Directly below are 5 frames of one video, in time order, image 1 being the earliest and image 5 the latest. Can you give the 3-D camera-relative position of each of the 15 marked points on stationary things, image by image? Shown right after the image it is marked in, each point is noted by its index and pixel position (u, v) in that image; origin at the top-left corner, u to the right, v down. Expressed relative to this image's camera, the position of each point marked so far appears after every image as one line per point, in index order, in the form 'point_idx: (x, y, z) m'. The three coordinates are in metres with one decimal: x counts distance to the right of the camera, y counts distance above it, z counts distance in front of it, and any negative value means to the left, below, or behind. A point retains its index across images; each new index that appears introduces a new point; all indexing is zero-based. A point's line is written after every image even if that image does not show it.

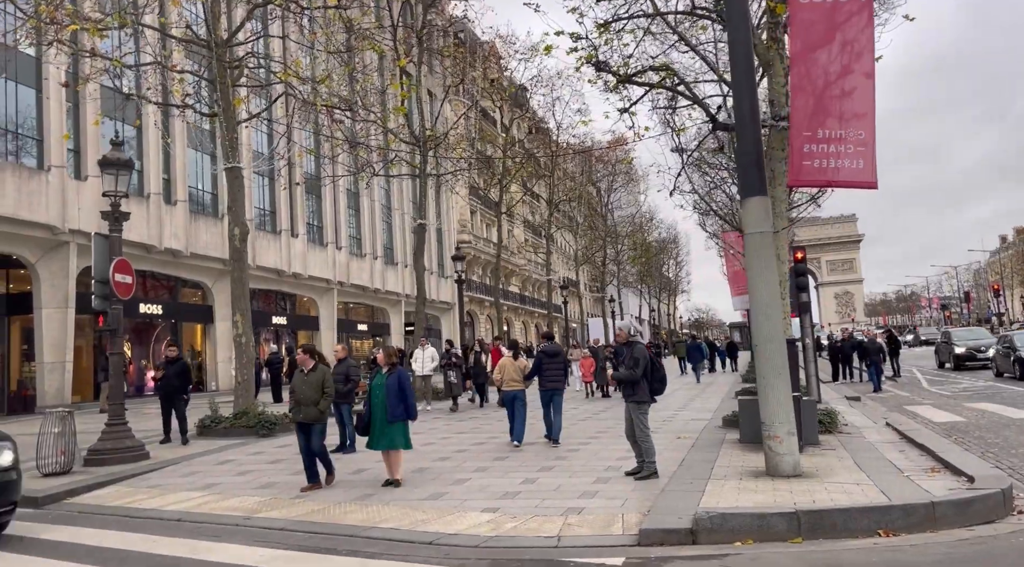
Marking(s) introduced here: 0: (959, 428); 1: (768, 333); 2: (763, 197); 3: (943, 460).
0: (+6.9, -2.3, +12.0) m
1: (+2.7, -0.5, +8.0) m
2: (+2.7, +0.9, +8.2) m
3: (+4.8, -2.0, +8.6) m
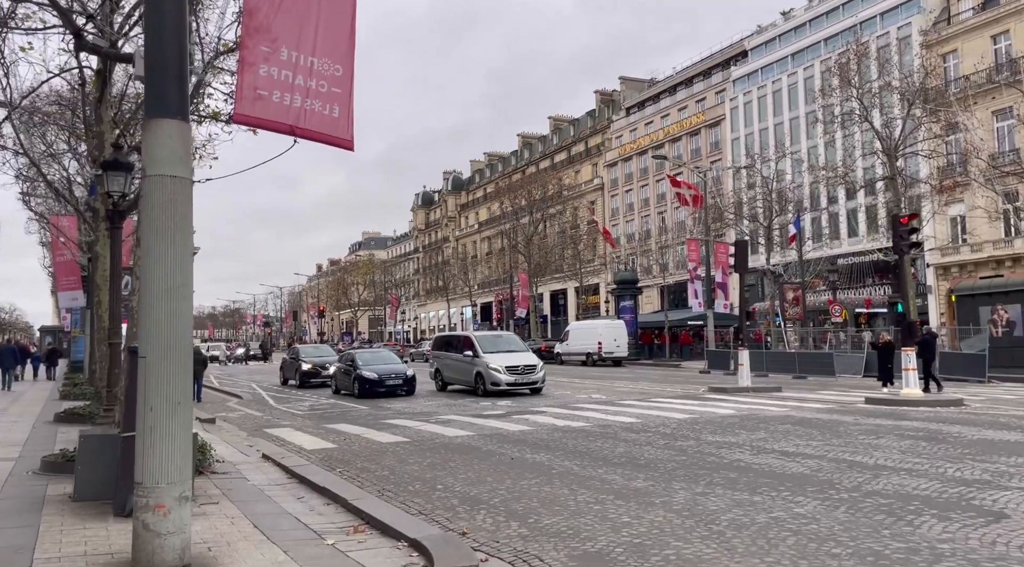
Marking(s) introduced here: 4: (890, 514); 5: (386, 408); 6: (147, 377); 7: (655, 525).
0: (-2.4, -2.4, +10.7) m
1: (-2.2, -0.4, +5.0) m
2: (-2.2, +1.1, +5.2) m
3: (-1.4, -2.0, +6.9) m
4: (+3.2, -1.9, +6.5) m
5: (-3.1, -3.1, +18.8) m
6: (-2.4, -0.6, +5.0) m
7: (+1.2, -2.0, +6.3) m
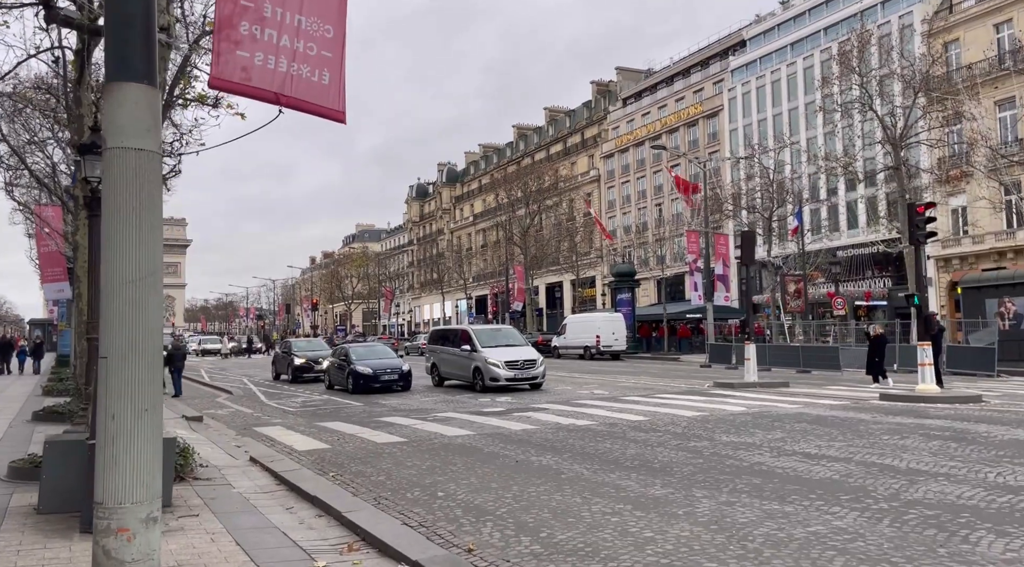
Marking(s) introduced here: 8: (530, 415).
0: (-2.4, -2.3, +10.1) m
1: (-2.1, -0.3, +4.3) m
2: (-2.1, +1.2, +4.5) m
3: (-1.3, -2.0, +6.2) m
4: (+3.3, -1.9, +5.9) m
5: (-3.1, -2.9, +18.2) m
6: (-2.3, -0.5, +4.3) m
7: (+1.3, -1.9, +5.7) m
8: (+0.4, -2.5, +14.9) m
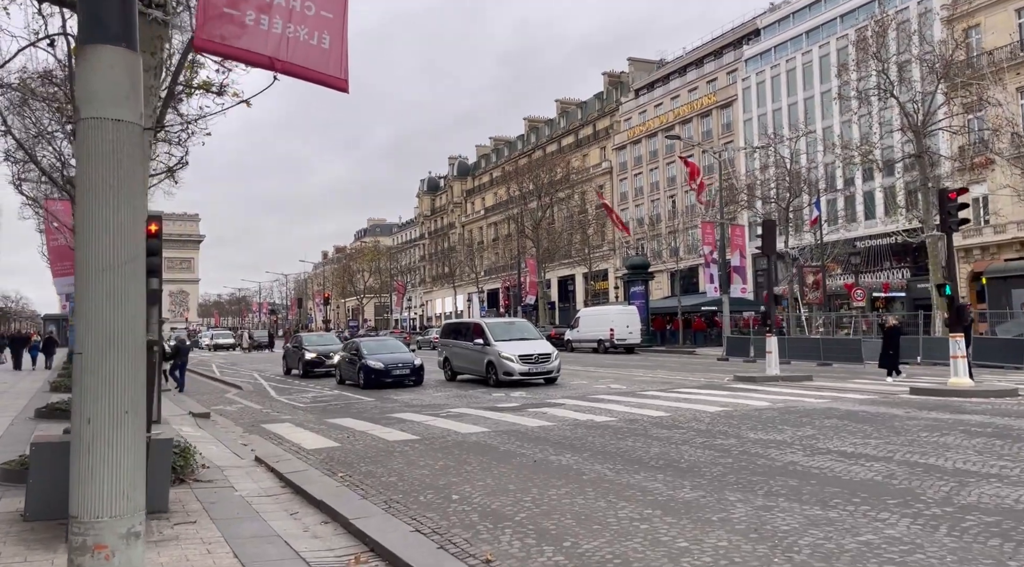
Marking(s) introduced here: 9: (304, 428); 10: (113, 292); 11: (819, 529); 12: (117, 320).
0: (-2.2, -2.2, +9.6) m
1: (-2.0, -0.3, +3.9) m
2: (-2.0, +1.2, +4.1) m
3: (-1.1, -1.9, +5.7) m
4: (+3.4, -1.8, +5.3) m
5: (-2.7, -2.7, +17.8) m
6: (-2.1, -0.5, +3.8) m
7: (+1.4, -1.8, +5.2) m
8: (+0.7, -2.4, +14.4) m
9: (-3.6, -2.5, +13.3) m
10: (-2.0, 0.0, +3.9) m
11: (+2.3, -1.8, +5.7) m
12: (-2.0, -0.2, +3.9) m
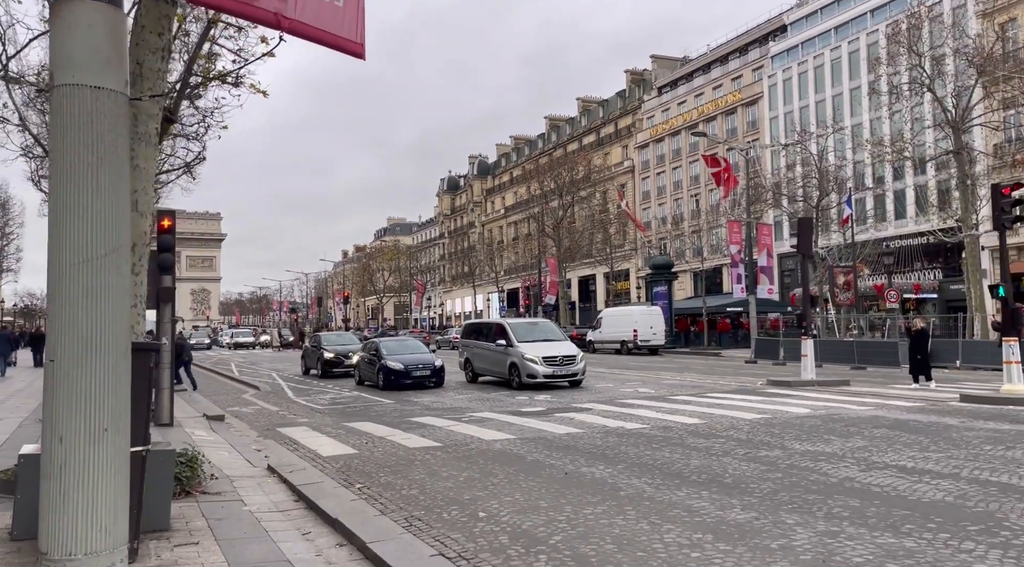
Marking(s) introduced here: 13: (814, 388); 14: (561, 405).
0: (-1.8, -2.2, +9.1) m
1: (-1.8, -0.2, +3.3) m
2: (-1.8, +1.3, +3.5) m
3: (-0.9, -1.9, +5.1) m
4: (+3.6, -1.8, +4.6) m
5: (-2.2, -2.7, +17.2) m
6: (-1.9, -0.5, +3.3) m
7: (+1.6, -1.8, +4.6) m
8: (+1.1, -2.4, +13.8) m
9: (-3.2, -2.5, +12.7) m
10: (-1.8, 0.0, +3.3) m
11: (+2.5, -1.8, +5.0) m
12: (-1.8, -0.2, +3.3) m
13: (+6.6, -2.3, +16.9) m
14: (+1.0, -2.5, +15.6) m
